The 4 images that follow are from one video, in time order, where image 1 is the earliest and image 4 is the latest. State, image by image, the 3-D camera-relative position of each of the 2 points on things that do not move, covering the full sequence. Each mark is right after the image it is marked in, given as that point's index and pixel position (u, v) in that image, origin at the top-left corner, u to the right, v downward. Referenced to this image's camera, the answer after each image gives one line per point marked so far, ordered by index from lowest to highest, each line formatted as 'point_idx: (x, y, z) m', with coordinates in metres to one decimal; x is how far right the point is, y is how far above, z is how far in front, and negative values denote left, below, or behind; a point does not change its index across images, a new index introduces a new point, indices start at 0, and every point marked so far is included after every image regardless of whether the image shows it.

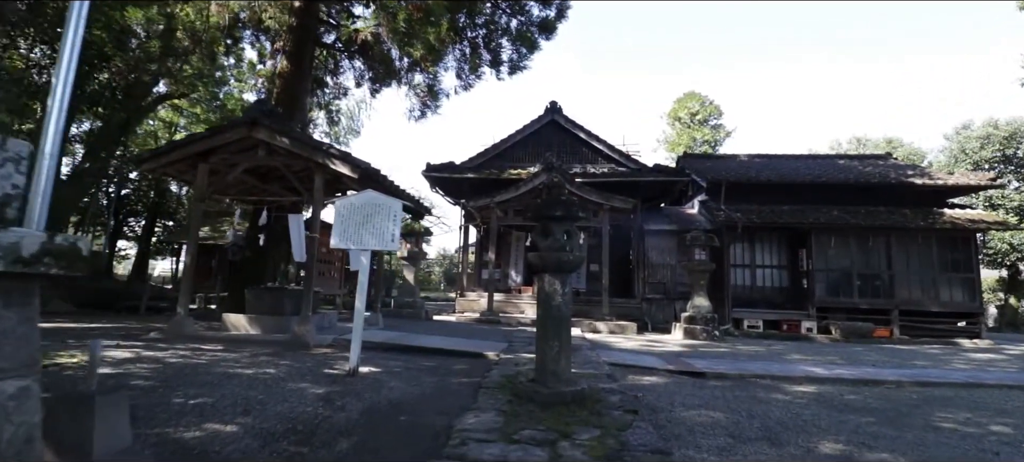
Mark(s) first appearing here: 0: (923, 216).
0: (+10.3, +0.4, +14.1) m
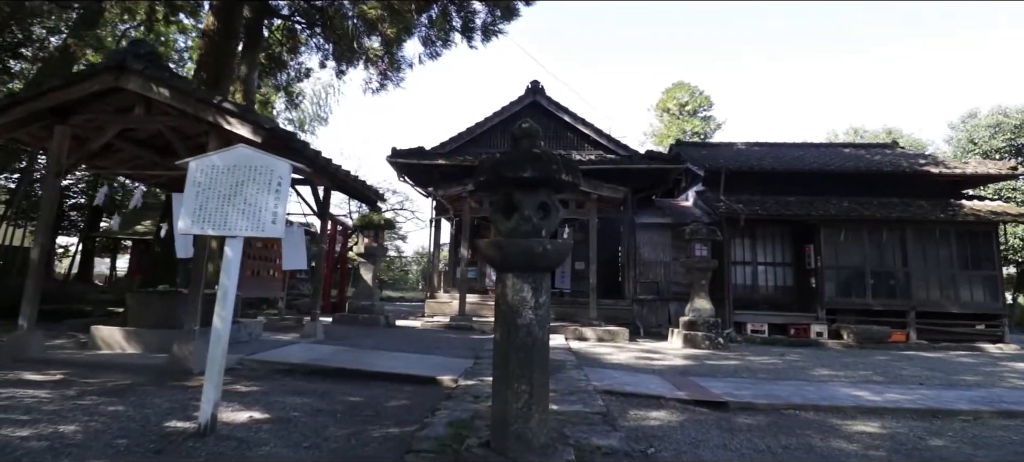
0: (+9.7, +0.5, +12.8) m
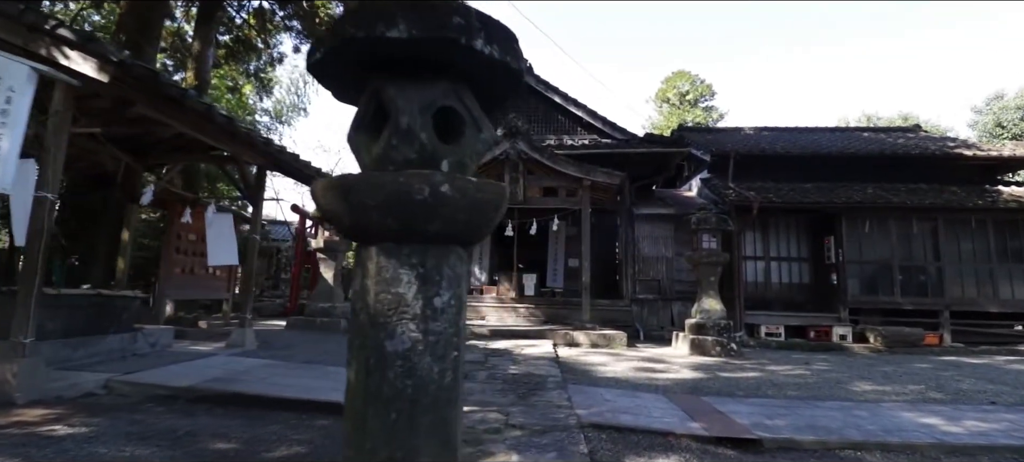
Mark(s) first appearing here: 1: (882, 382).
0: (+9.4, +0.7, +11.4) m
1: (+4.2, -1.7, +6.4) m
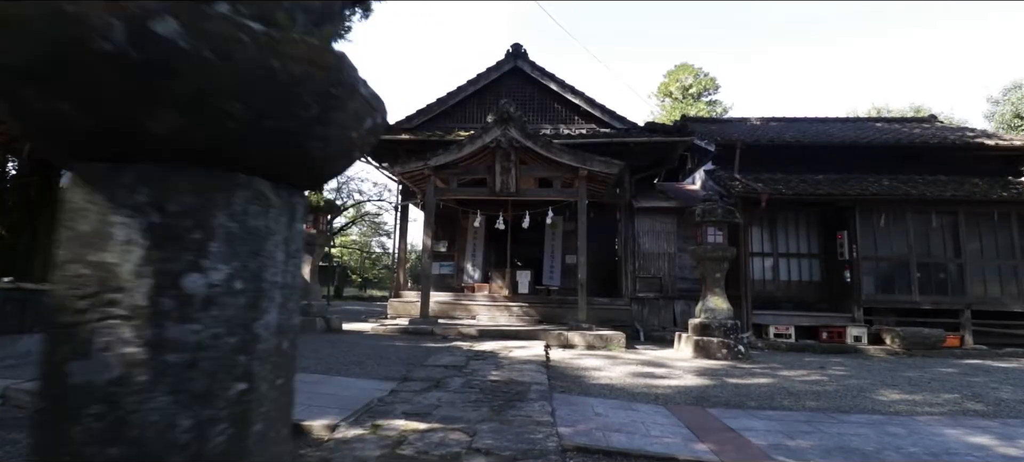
0: (+9.3, +0.8, +10.7) m
1: (+4.0, -1.6, +5.7) m
